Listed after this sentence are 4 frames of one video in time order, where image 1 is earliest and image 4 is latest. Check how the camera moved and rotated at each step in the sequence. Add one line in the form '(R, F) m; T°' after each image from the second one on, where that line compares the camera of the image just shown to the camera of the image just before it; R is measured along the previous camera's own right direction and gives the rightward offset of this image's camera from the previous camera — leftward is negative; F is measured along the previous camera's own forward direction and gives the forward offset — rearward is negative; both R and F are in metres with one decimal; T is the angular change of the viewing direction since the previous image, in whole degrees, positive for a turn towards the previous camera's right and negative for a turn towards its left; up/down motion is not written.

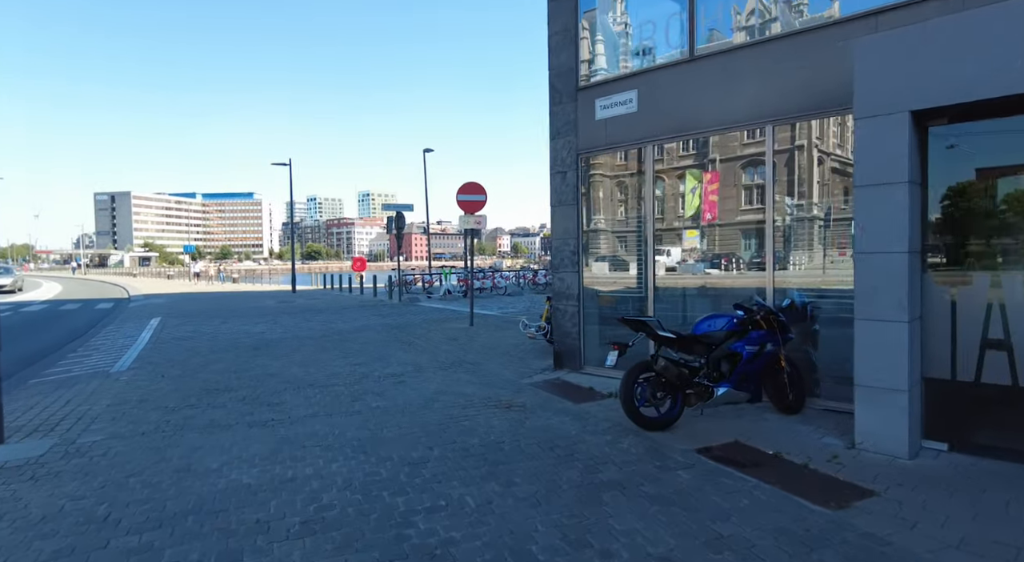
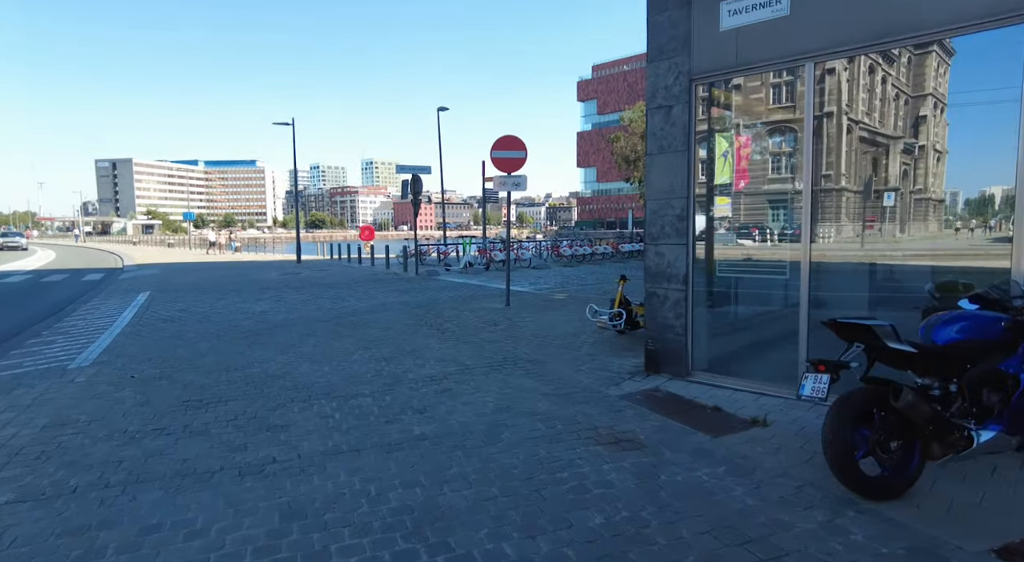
(-0.8, +2.3) m; 0°
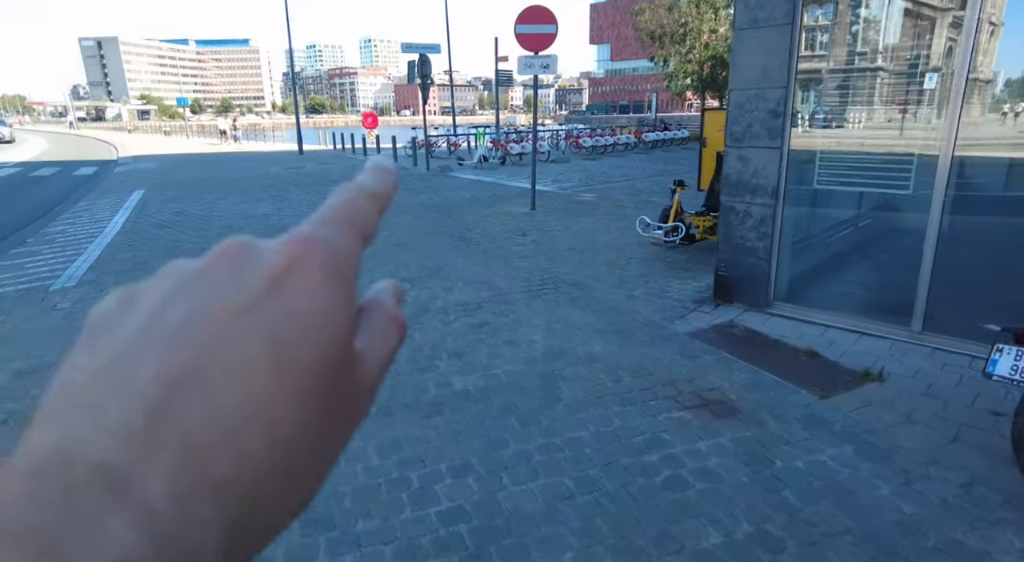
(-0.4, +1.1) m; -1°
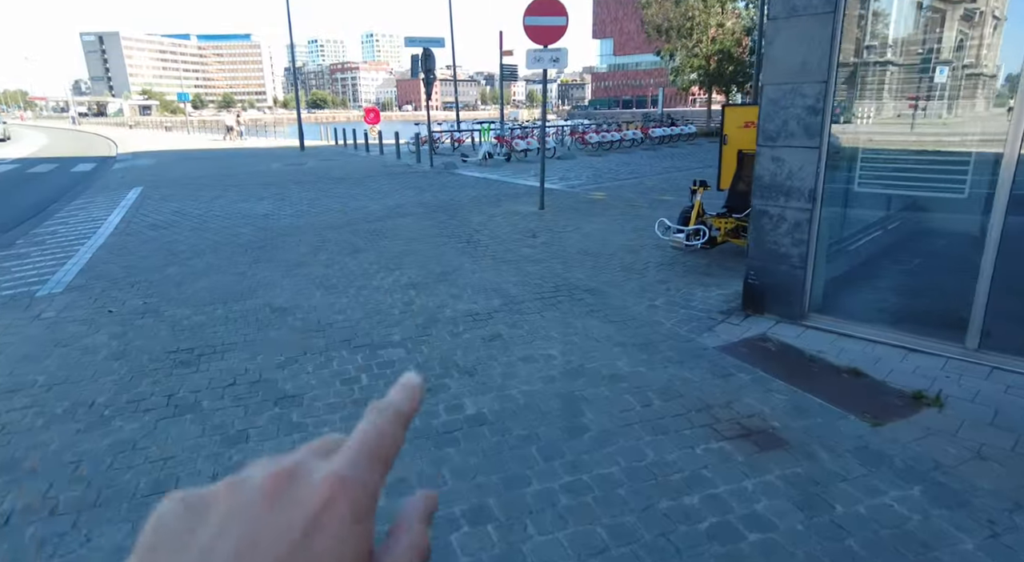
(-0.1, +0.4) m; 0°
